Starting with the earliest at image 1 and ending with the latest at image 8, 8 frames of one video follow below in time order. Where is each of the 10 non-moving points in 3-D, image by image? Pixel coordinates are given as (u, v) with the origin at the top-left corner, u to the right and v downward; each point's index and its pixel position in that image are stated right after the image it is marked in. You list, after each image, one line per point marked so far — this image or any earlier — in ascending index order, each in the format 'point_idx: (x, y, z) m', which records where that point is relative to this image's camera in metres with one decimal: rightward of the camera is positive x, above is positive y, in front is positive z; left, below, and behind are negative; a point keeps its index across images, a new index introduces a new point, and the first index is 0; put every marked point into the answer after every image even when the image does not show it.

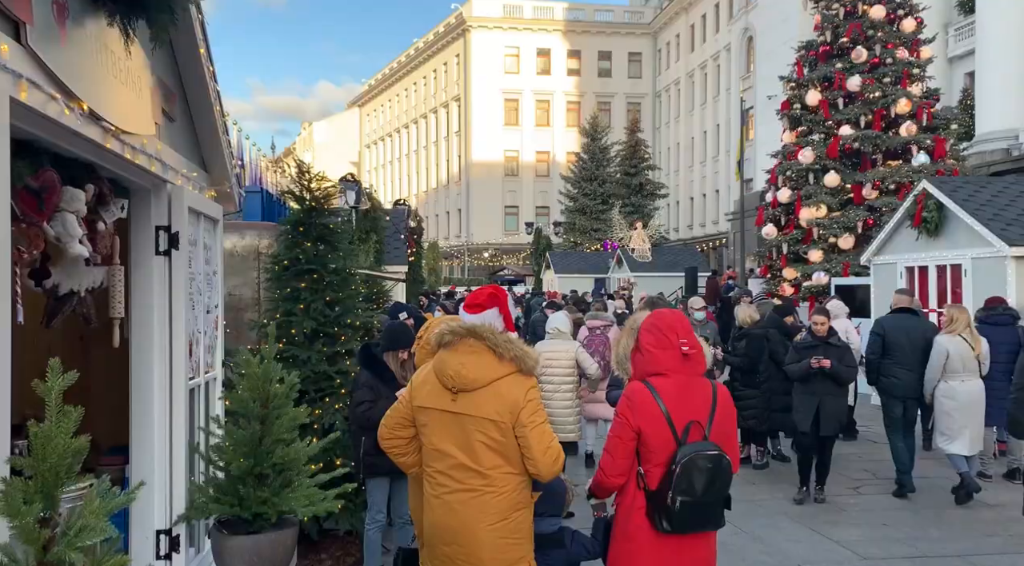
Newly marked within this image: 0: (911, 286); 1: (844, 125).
0: (+6.3, 0.0, +14.9) m
1: (+7.0, +3.3, +19.8) m
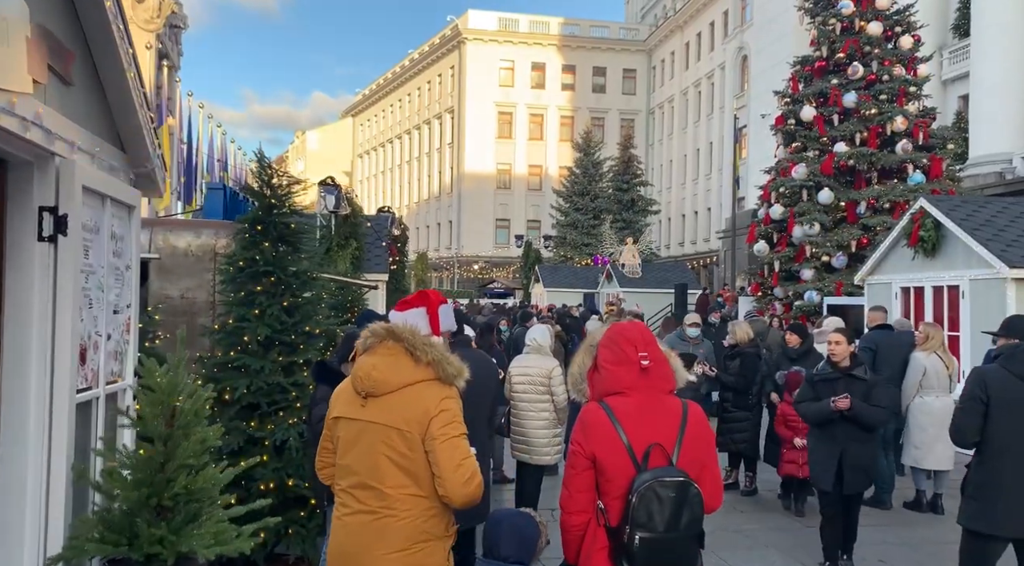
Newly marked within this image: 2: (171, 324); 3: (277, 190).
0: (+6.1, -0.4, +14.5) m
1: (+6.8, +2.9, +19.4) m
2: (-3.3, -0.4, +9.0) m
3: (-1.6, +0.7, +6.6) m
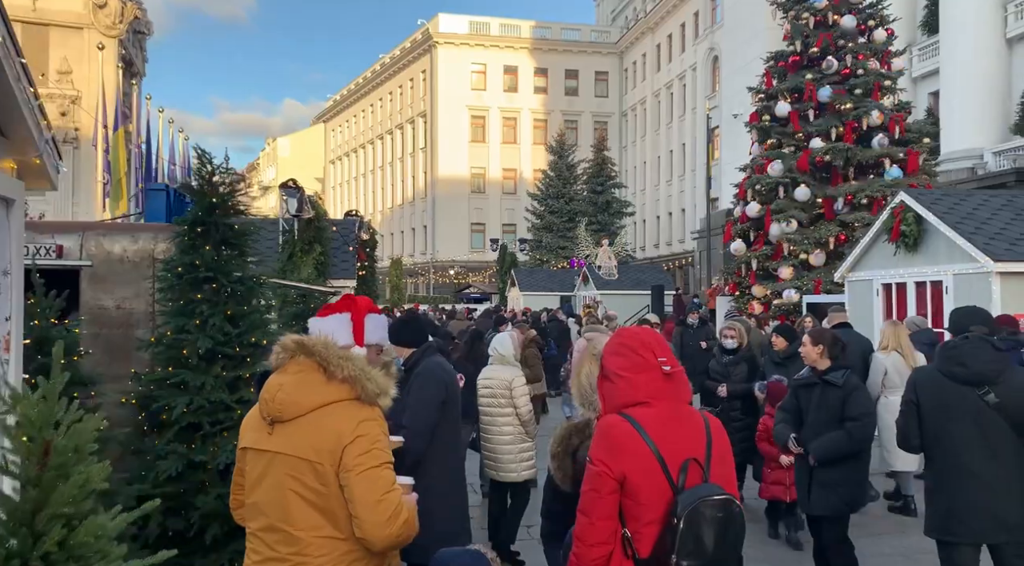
0: (+5.7, -0.3, +14.1) m
1: (+6.1, +3.0, +19.1) m
2: (-3.6, -0.5, +8.4) m
3: (-1.9, +0.6, +6.0) m
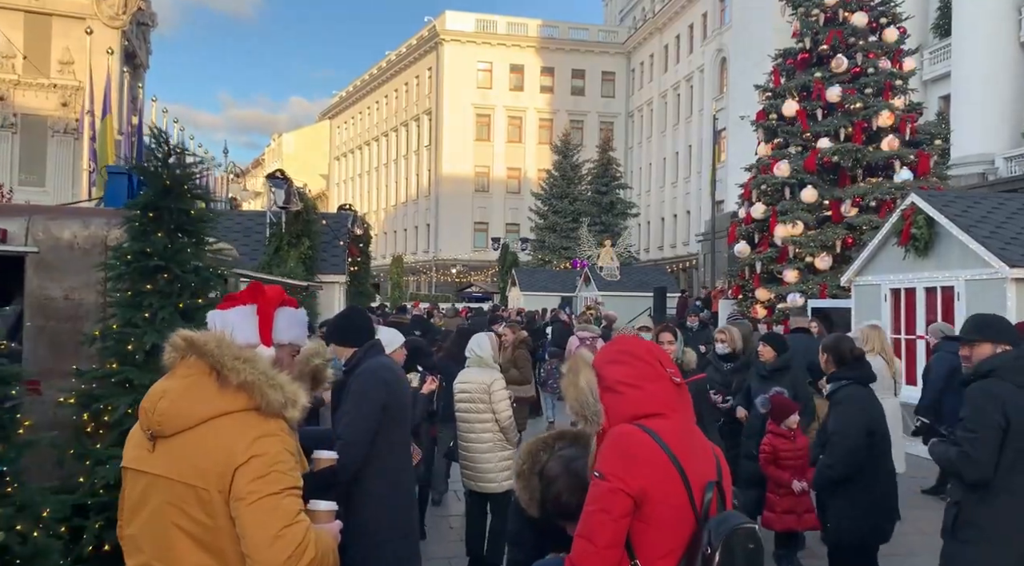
0: (+5.6, -0.4, +13.6) m
1: (+6.1, +2.9, +18.6) m
2: (-3.7, -0.4, +7.9) m
3: (-2.0, +0.7, +5.5) m
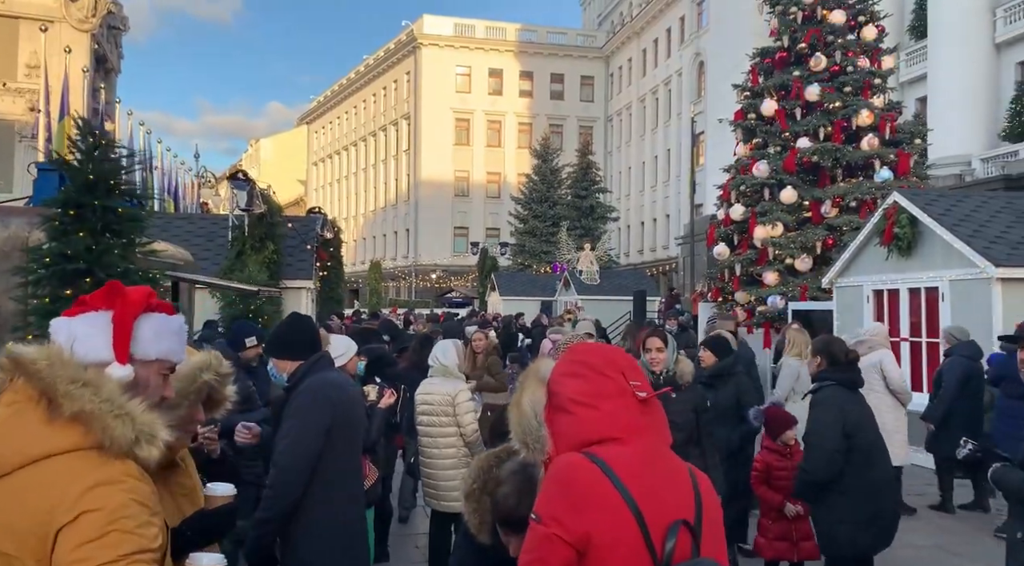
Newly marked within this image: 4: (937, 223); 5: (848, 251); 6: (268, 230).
0: (+5.2, -0.4, +13.3) m
1: (+5.6, +2.8, +18.3) m
2: (-4.0, -0.4, +7.4) m
3: (-2.2, +0.6, +5.0) m
4: (+5.3, +0.8, +11.7) m
5: (+5.0, +0.5, +14.0) m
6: (-3.5, +0.8, +13.4) m
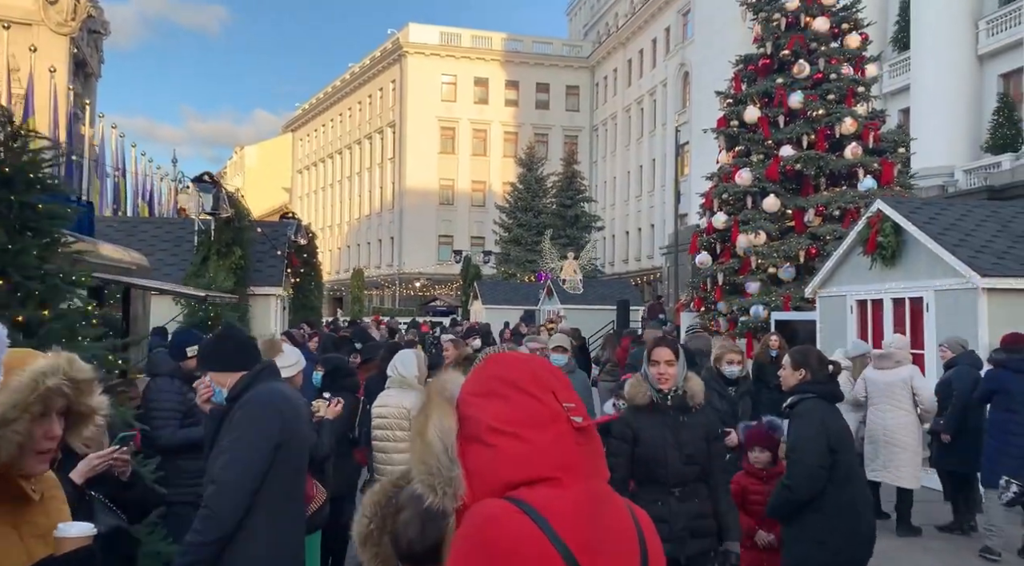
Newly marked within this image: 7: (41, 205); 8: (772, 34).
0: (+4.8, -0.5, +12.9) m
1: (+5.2, +2.6, +18.0) m
2: (-4.2, -0.5, +7.0) m
3: (-2.4, +0.6, +4.6) m
4: (+5.0, +0.6, +11.4) m
5: (+4.7, +0.3, +13.7) m
6: (-3.8, +0.7, +13.0) m
7: (-2.3, +0.4, +4.7) m
8: (+5.1, +4.9, +18.5) m
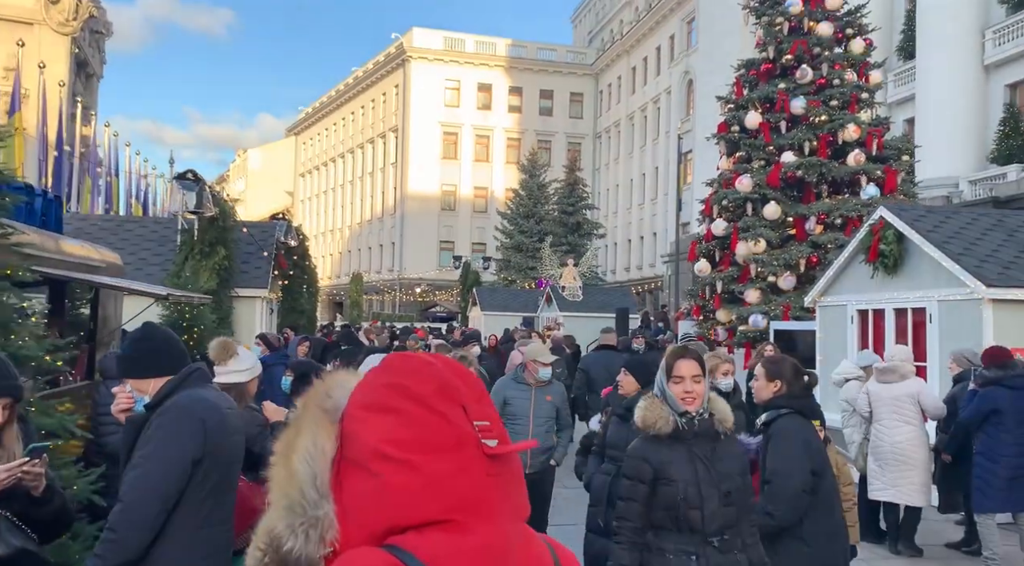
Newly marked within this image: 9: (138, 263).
0: (+4.7, -0.7, +12.6) m
1: (+5.1, +2.5, +17.6) m
2: (-4.4, -0.4, +6.6) m
3: (-2.6, +0.7, +4.3) m
4: (+4.9, +0.5, +11.1) m
5: (+4.6, +0.2, +13.4) m
6: (-3.9, +0.7, +12.6) m
7: (-2.5, +0.4, +4.3) m
8: (+5.1, +4.8, +18.2) m
9: (-5.4, +0.3, +13.6) m
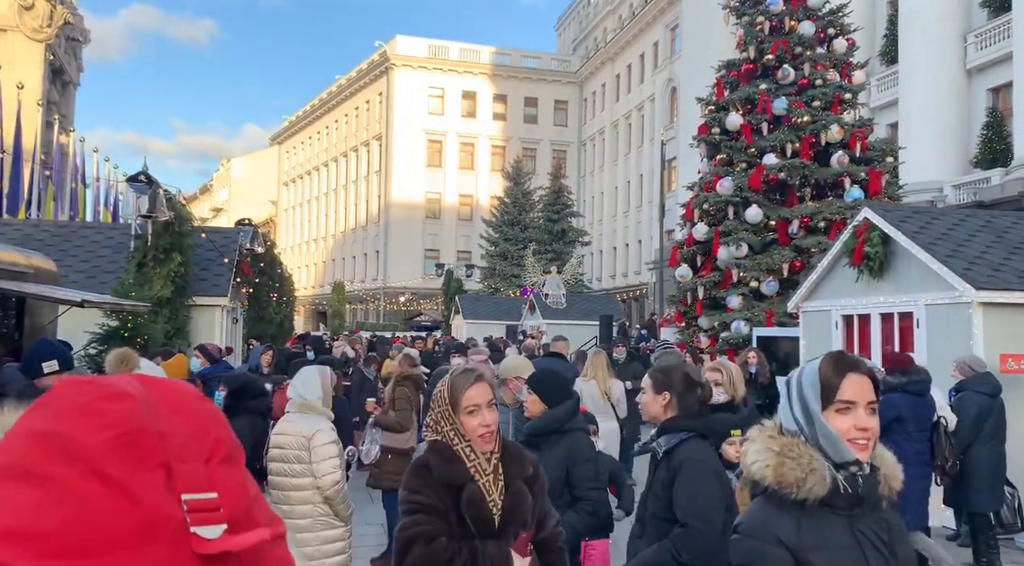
0: (+4.3, -0.7, +12.1) m
1: (+4.7, +2.4, +17.2) m
2: (-4.7, -0.5, +6.0) m
3: (-2.8, +0.6, +3.7) m
4: (+4.5, +0.5, +10.6) m
5: (+4.2, +0.2, +12.9) m
6: (-4.3, +0.6, +12.0) m
7: (-2.7, +0.4, +3.8) m
8: (+4.6, +4.6, +17.8) m
9: (-5.8, +0.2, +13.0) m
